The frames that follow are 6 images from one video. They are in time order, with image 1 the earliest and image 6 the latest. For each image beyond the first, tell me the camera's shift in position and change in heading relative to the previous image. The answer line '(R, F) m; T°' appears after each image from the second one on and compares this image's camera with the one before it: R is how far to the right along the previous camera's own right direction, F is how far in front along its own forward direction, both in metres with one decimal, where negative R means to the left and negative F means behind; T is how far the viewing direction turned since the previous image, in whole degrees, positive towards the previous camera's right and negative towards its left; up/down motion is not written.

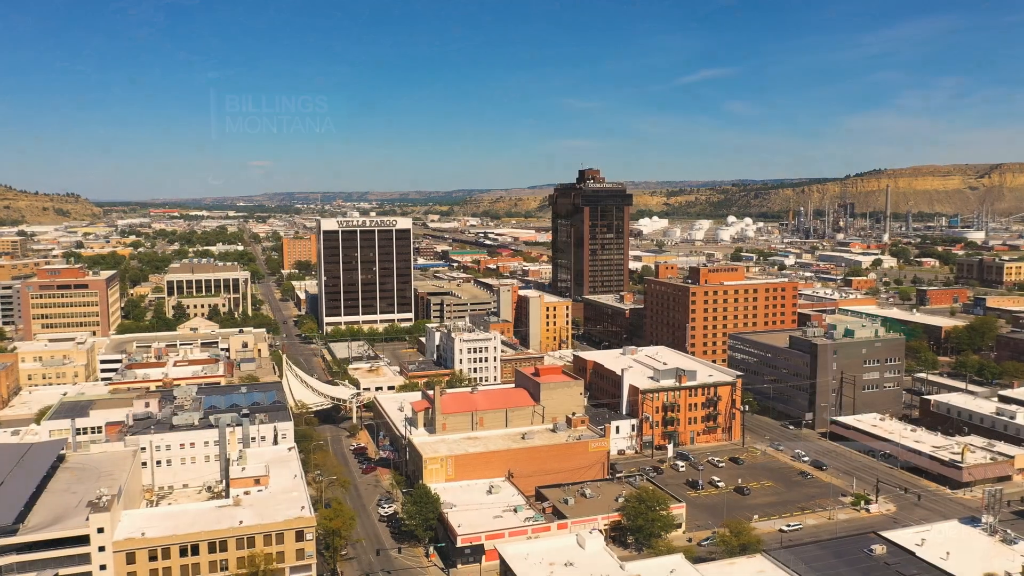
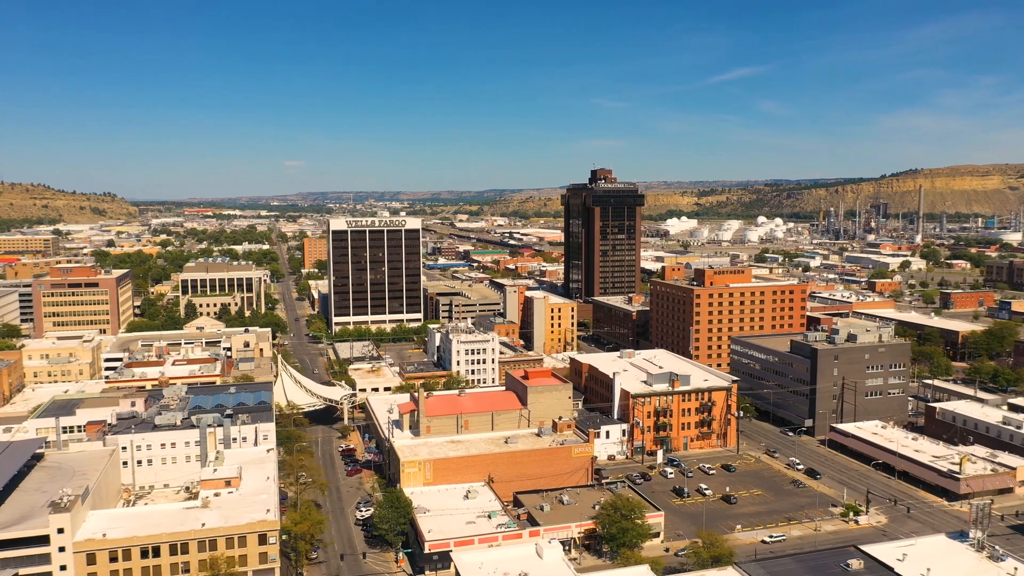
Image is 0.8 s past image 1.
(+3.4, +0.8) m; -2°
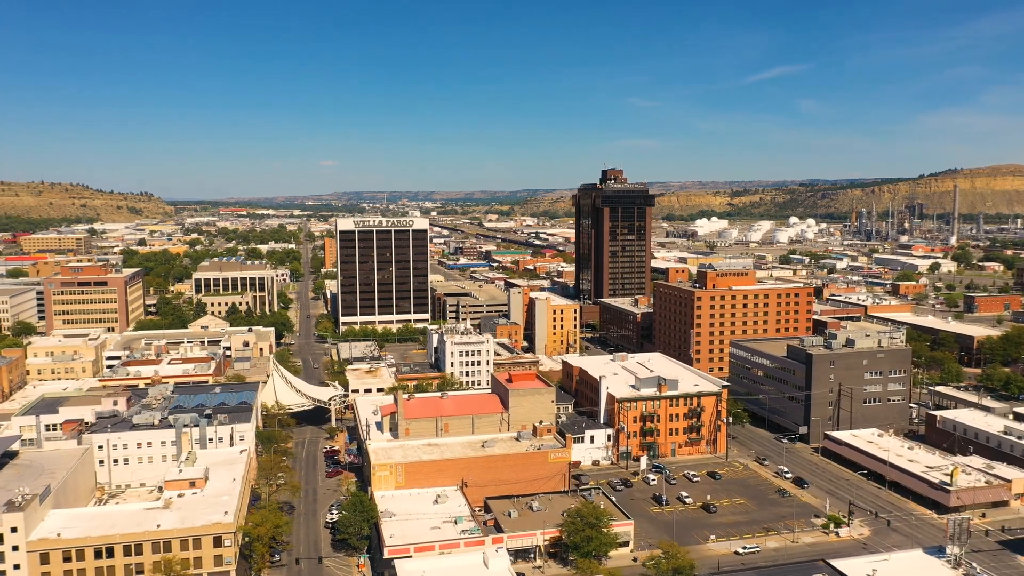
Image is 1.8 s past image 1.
(+3.9, +0.8) m; -2°
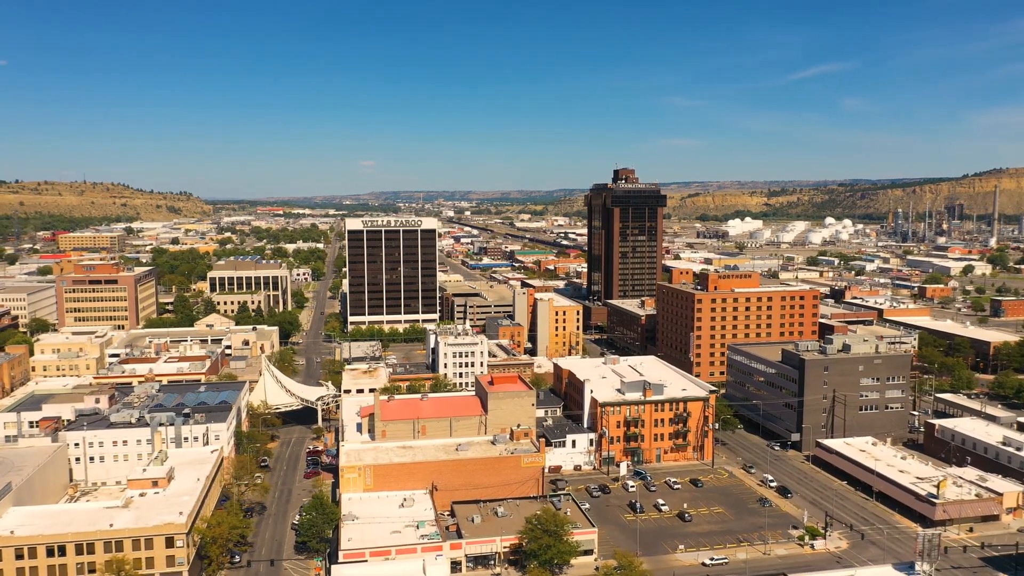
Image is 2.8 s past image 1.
(+4.3, +0.8) m; -2°
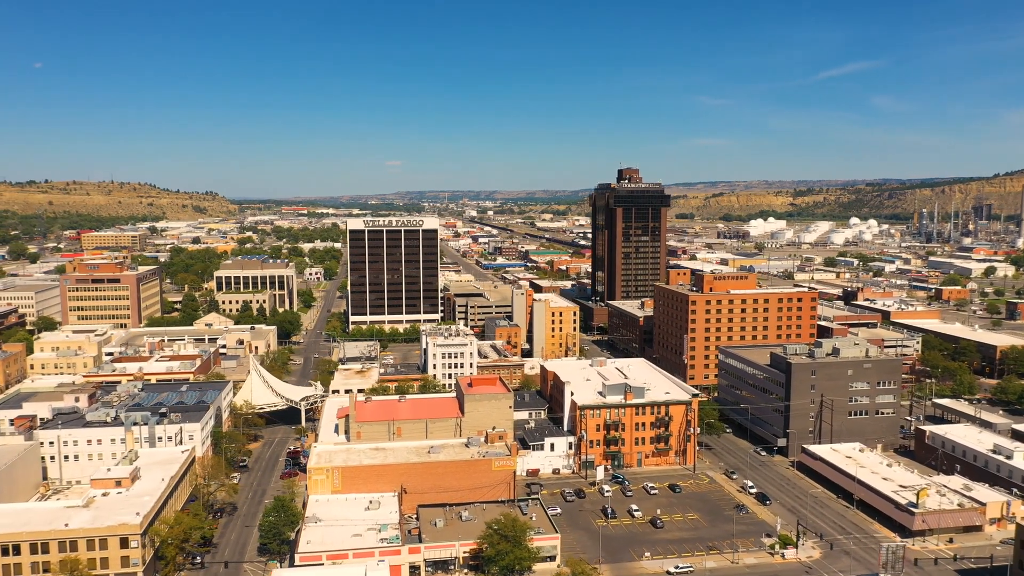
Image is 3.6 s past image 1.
(+3.6, +0.6) m; -2°
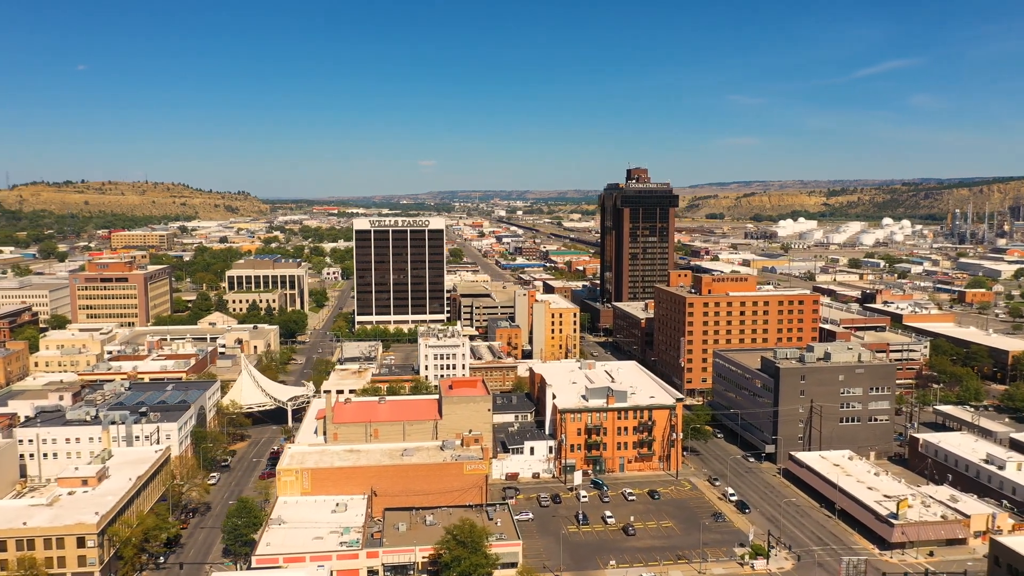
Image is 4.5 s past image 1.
(+3.9, +0.7) m; -2°
